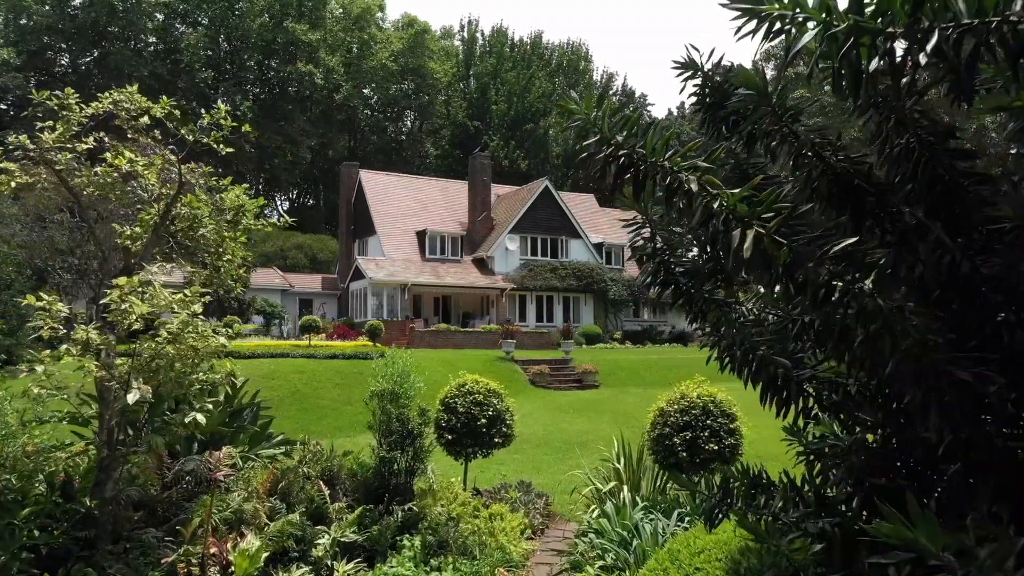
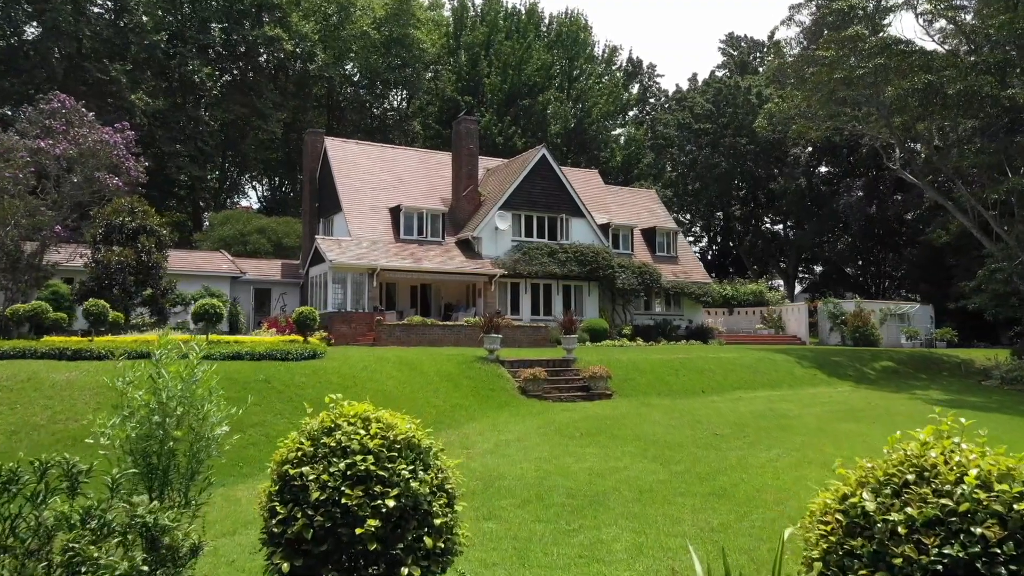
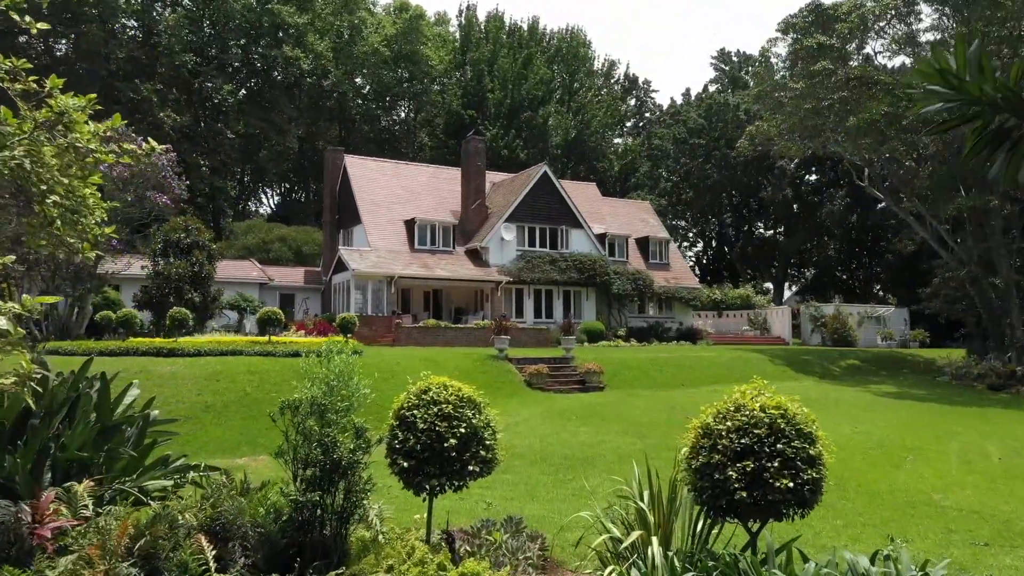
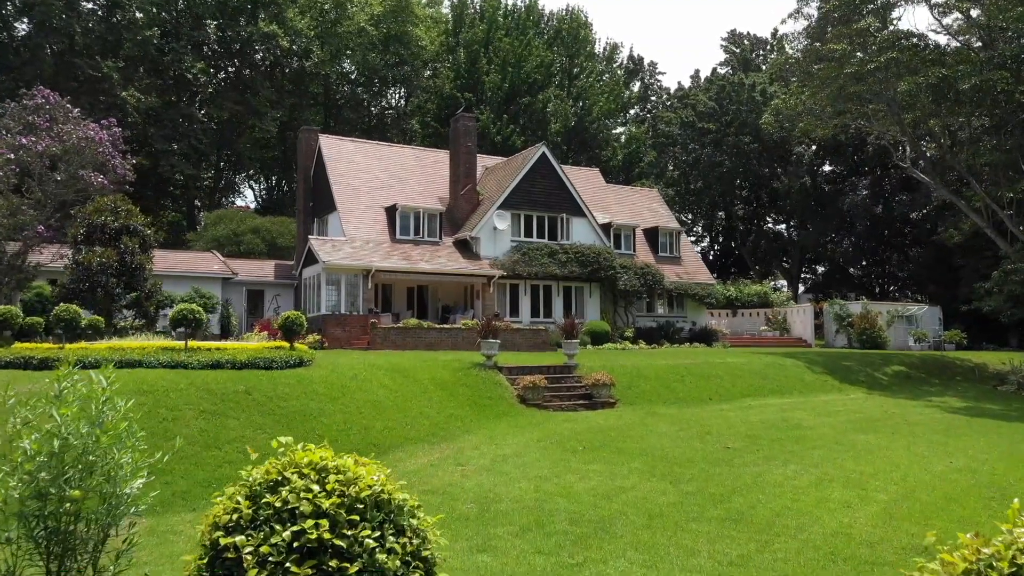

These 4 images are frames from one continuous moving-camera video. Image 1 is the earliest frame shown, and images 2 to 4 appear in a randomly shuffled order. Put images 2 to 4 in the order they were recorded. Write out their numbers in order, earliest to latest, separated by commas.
3, 2, 4
